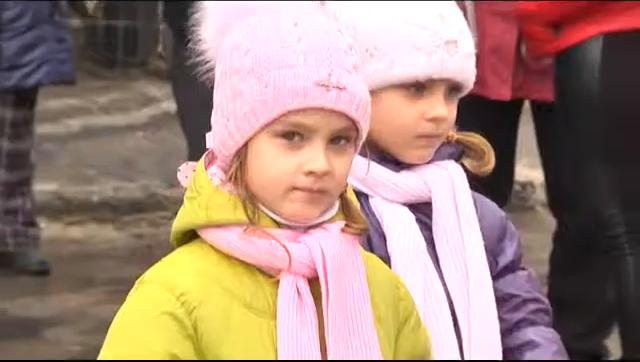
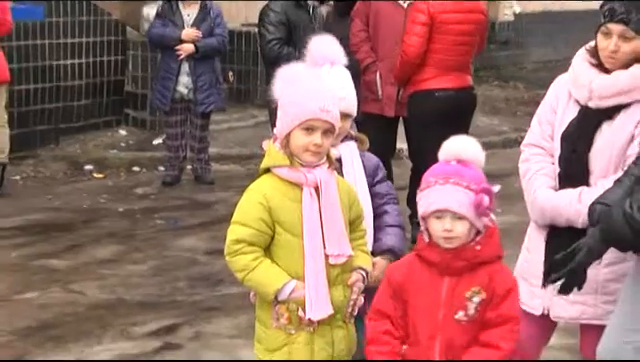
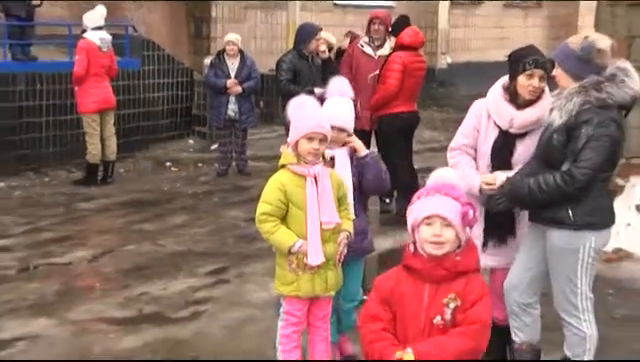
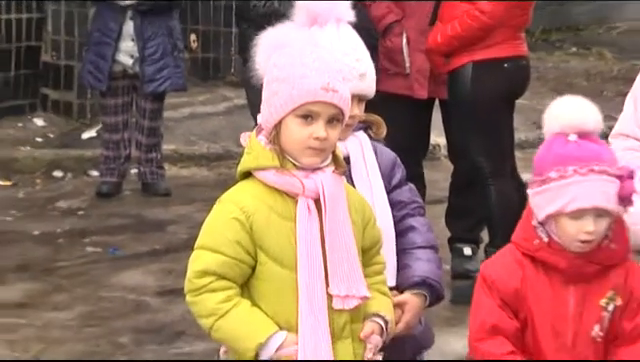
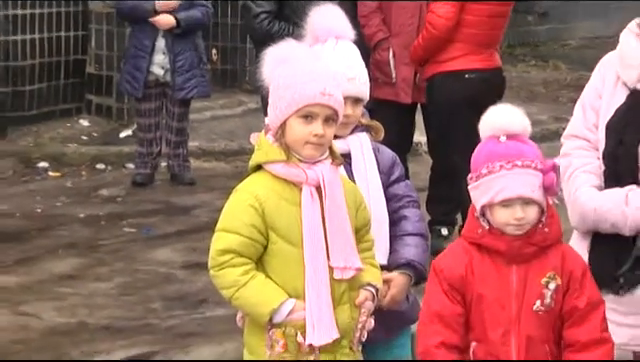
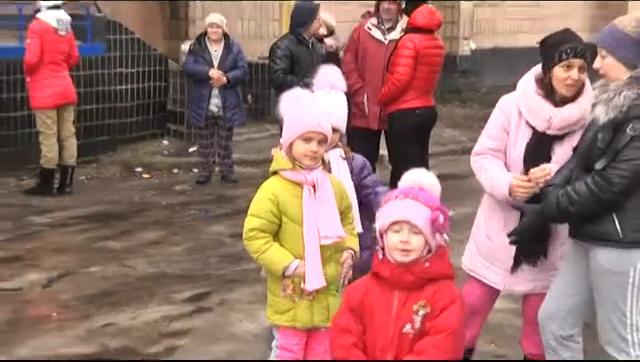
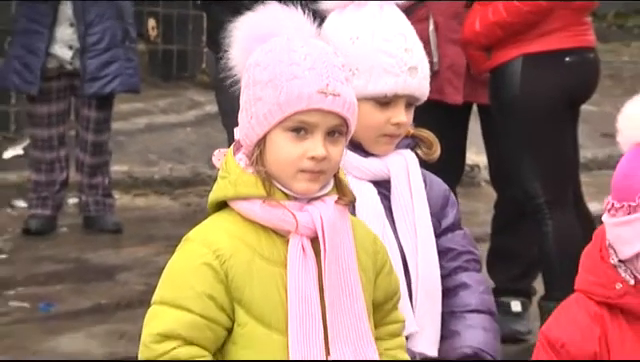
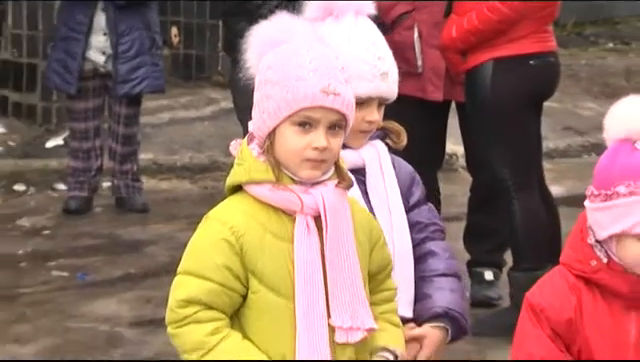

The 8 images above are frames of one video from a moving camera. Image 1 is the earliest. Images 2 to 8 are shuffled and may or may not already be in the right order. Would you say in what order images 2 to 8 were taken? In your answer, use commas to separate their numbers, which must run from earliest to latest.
7, 8, 4, 5, 2, 6, 3
